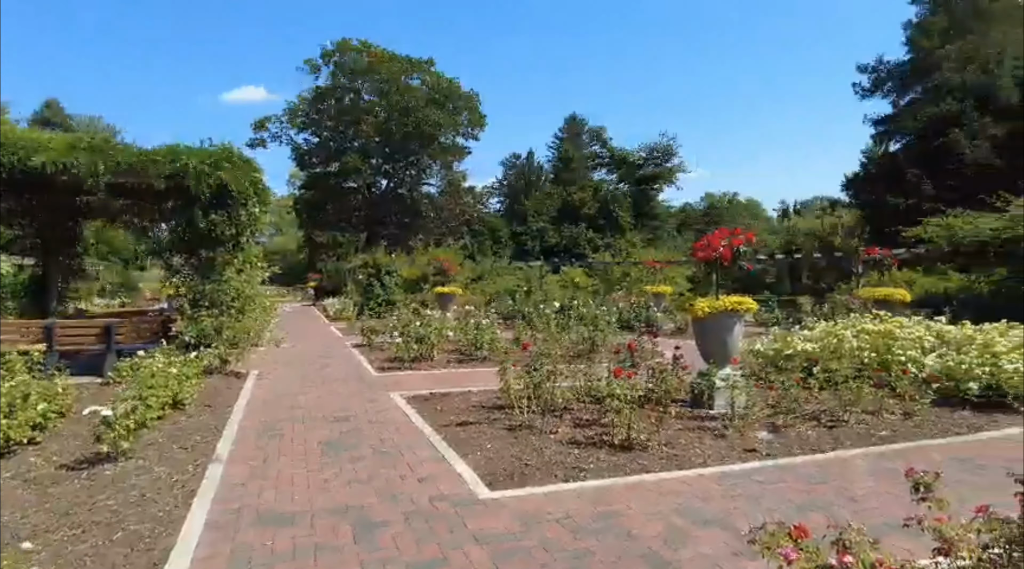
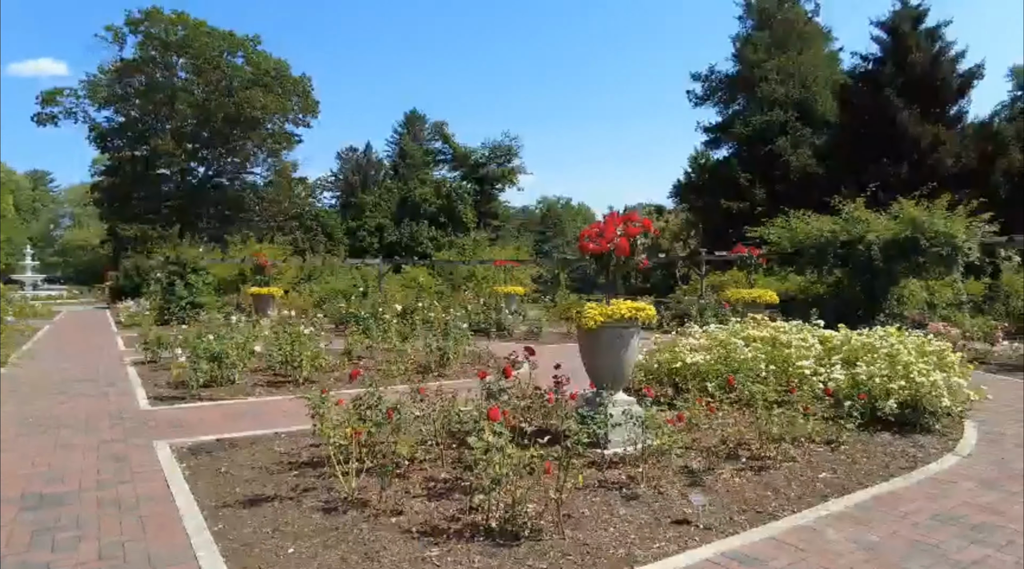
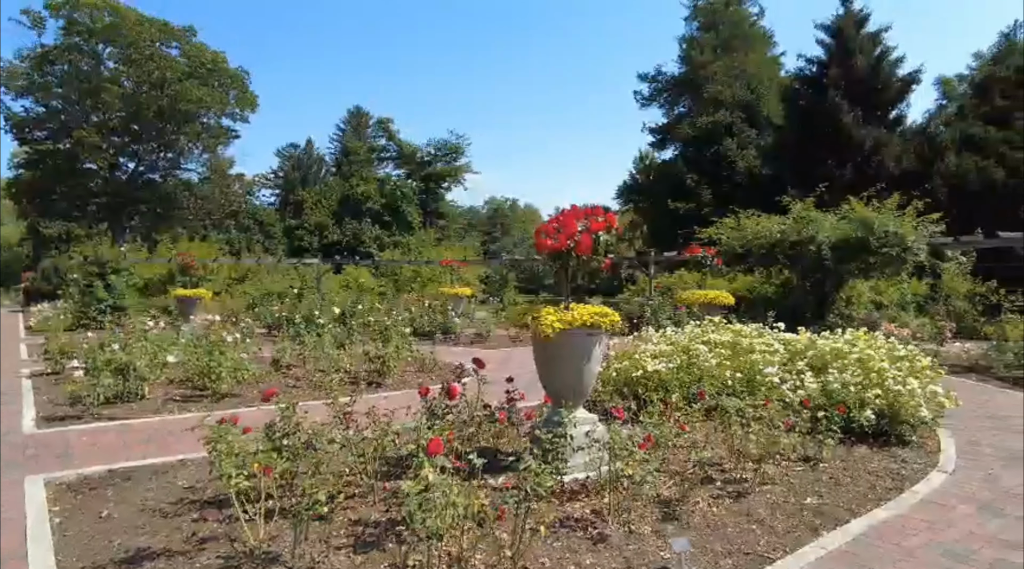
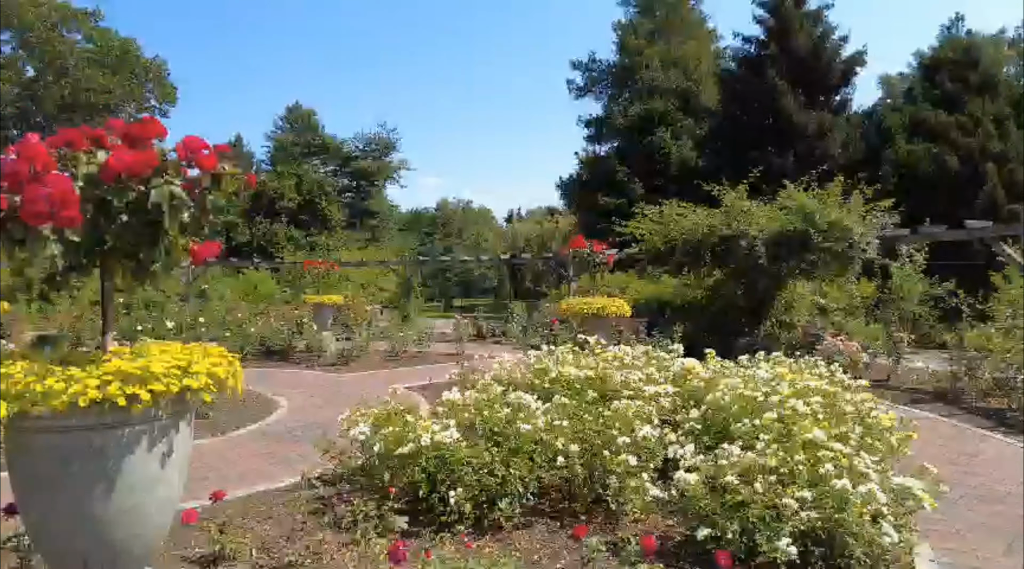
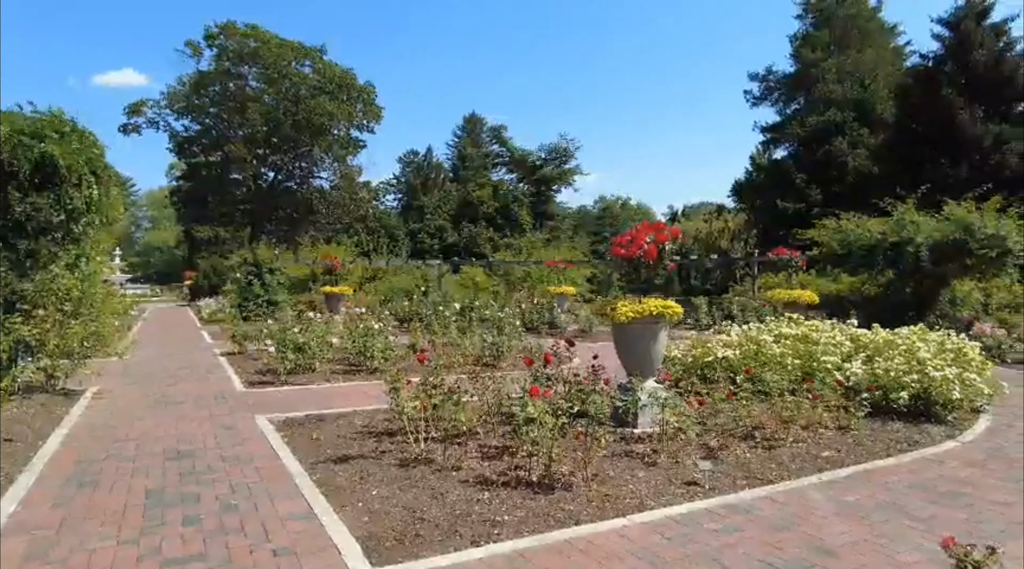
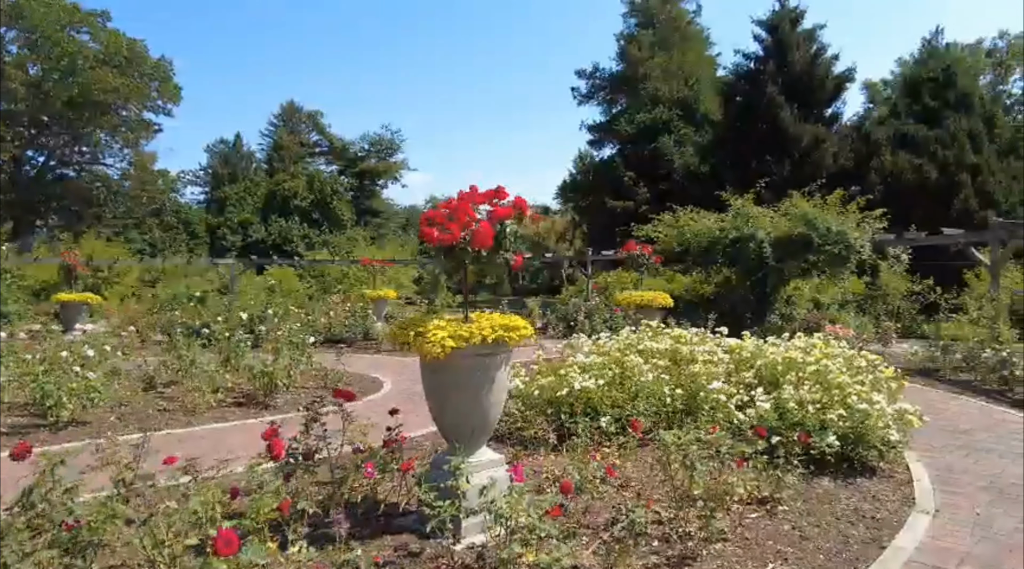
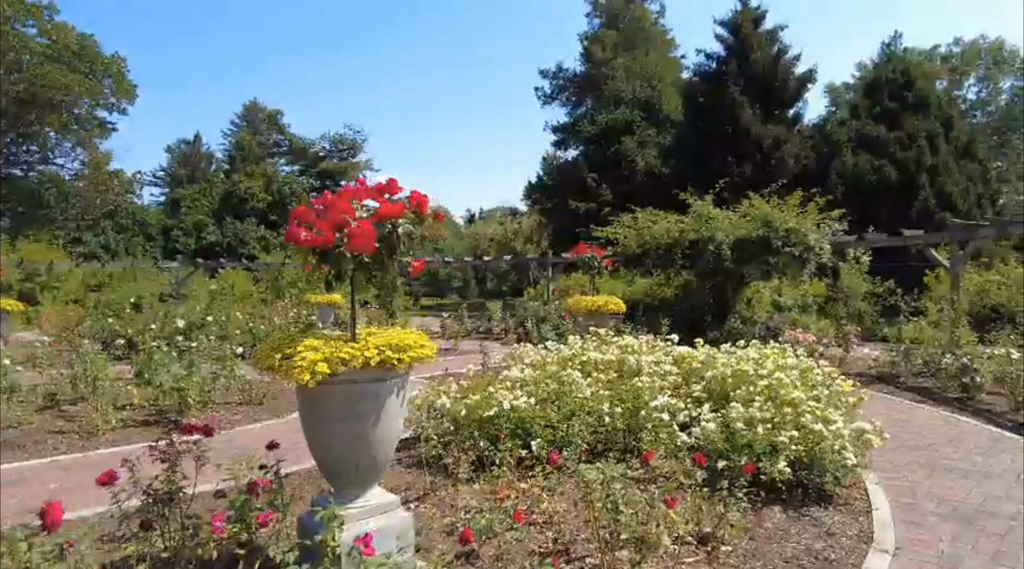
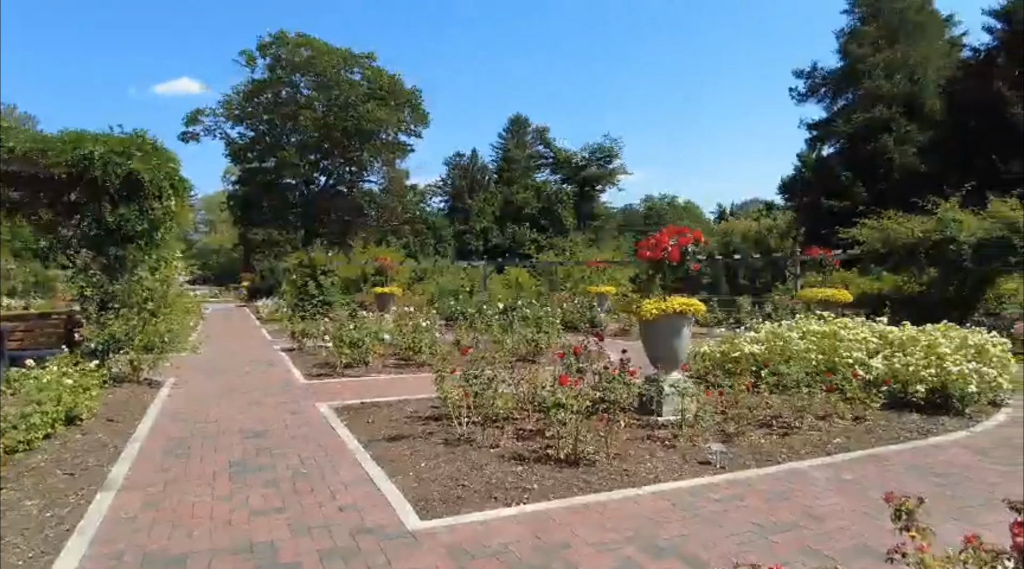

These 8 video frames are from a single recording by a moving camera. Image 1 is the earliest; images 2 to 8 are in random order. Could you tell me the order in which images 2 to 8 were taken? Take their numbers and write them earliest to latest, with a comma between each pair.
8, 5, 2, 3, 6, 7, 4
